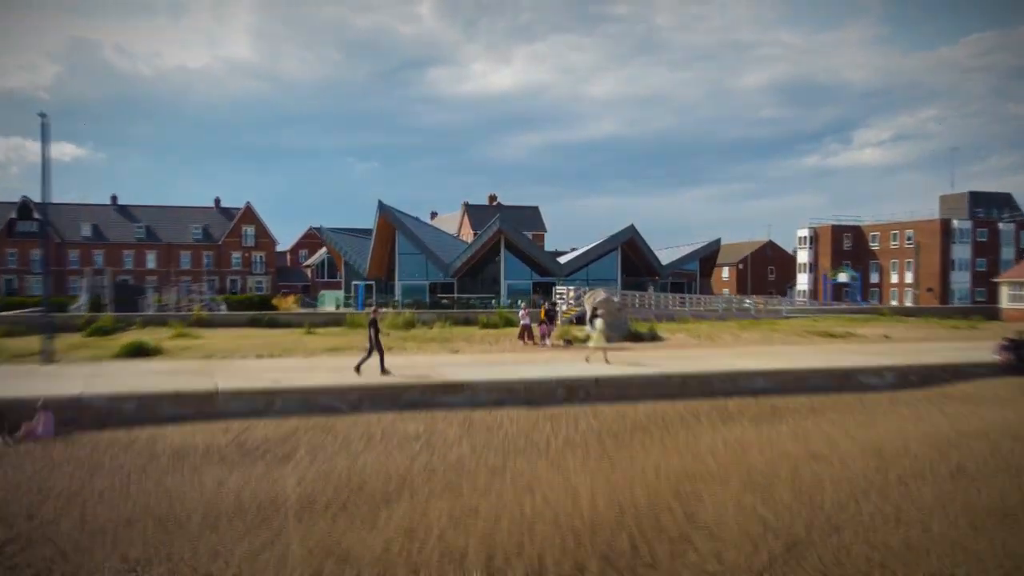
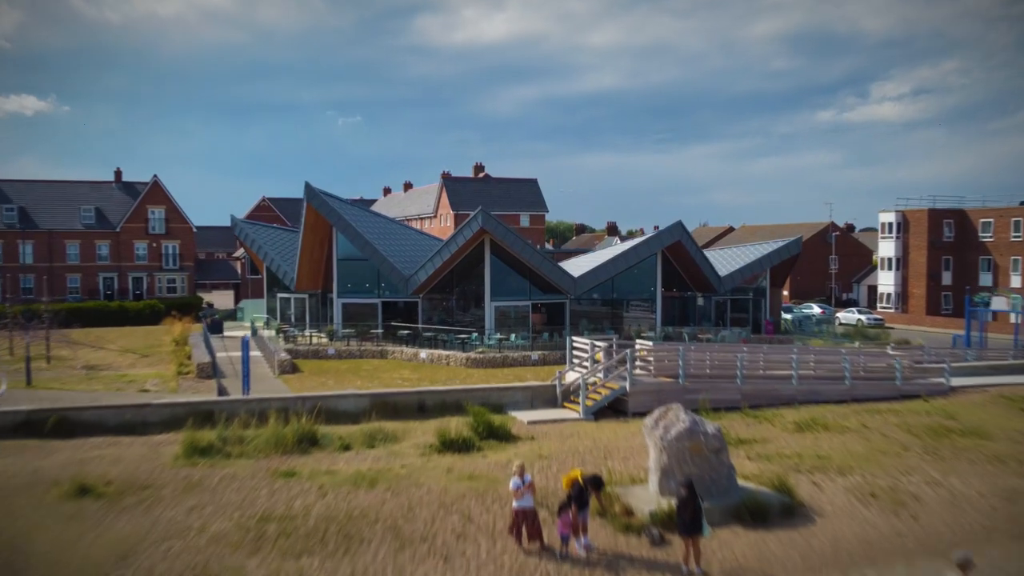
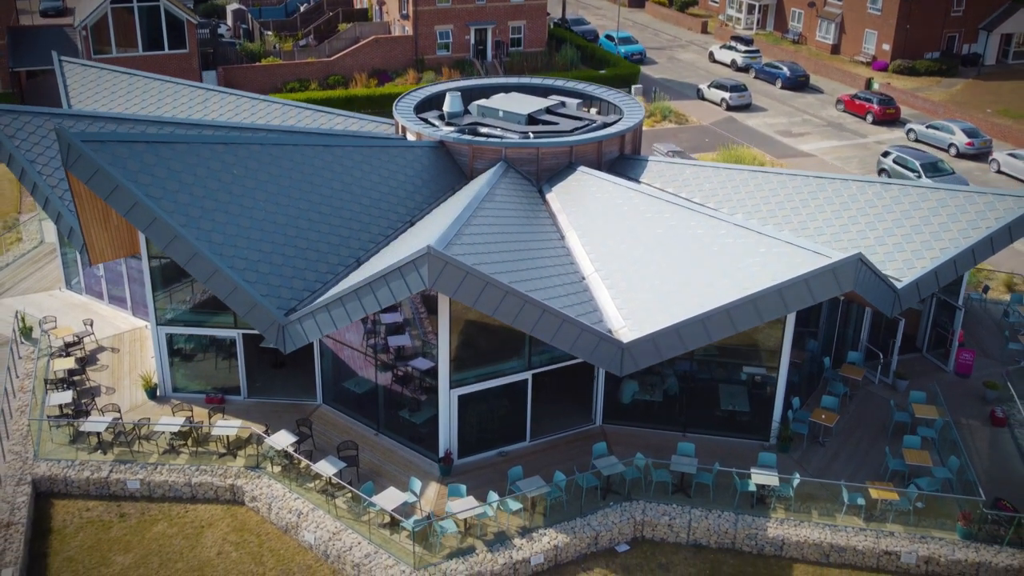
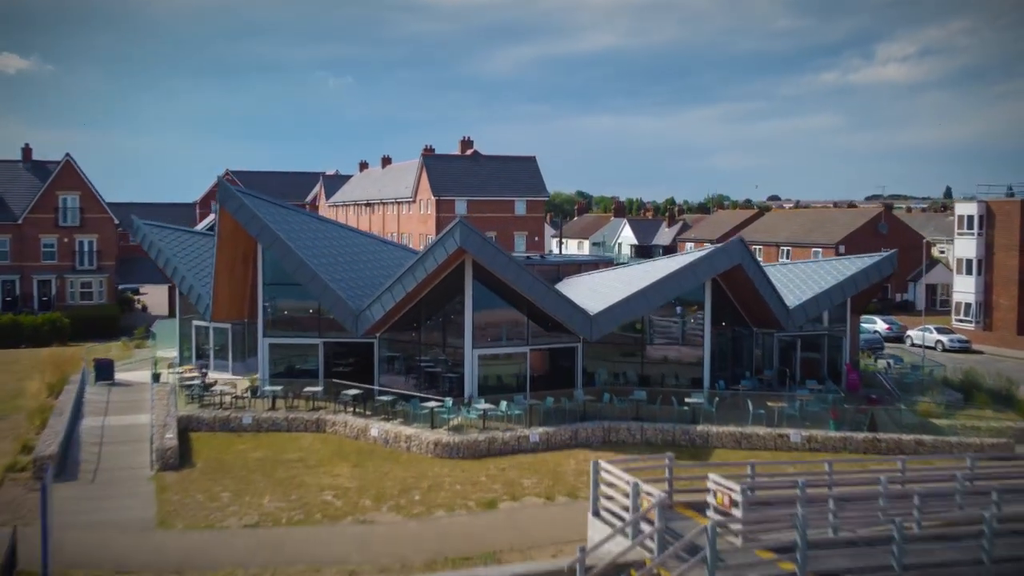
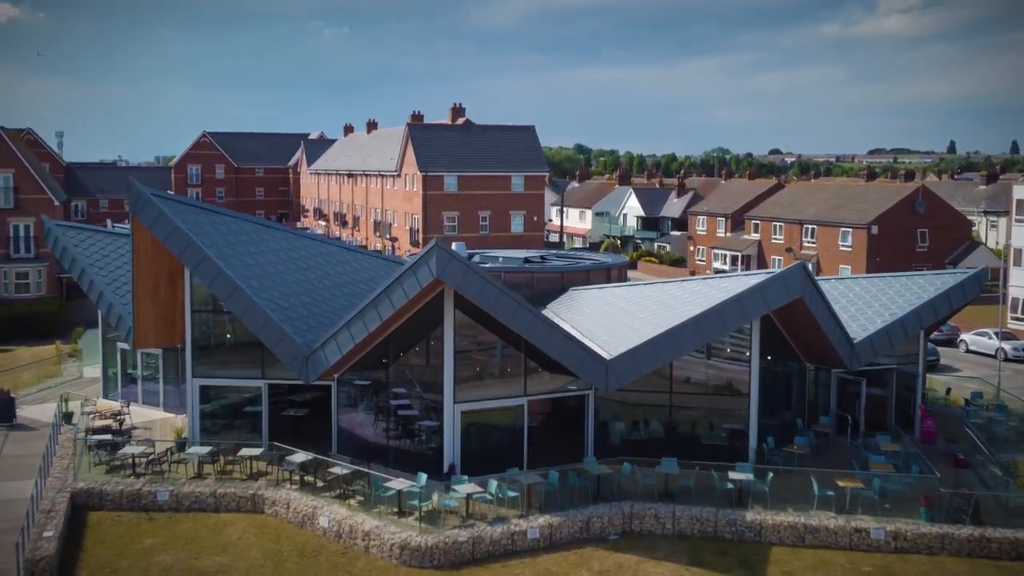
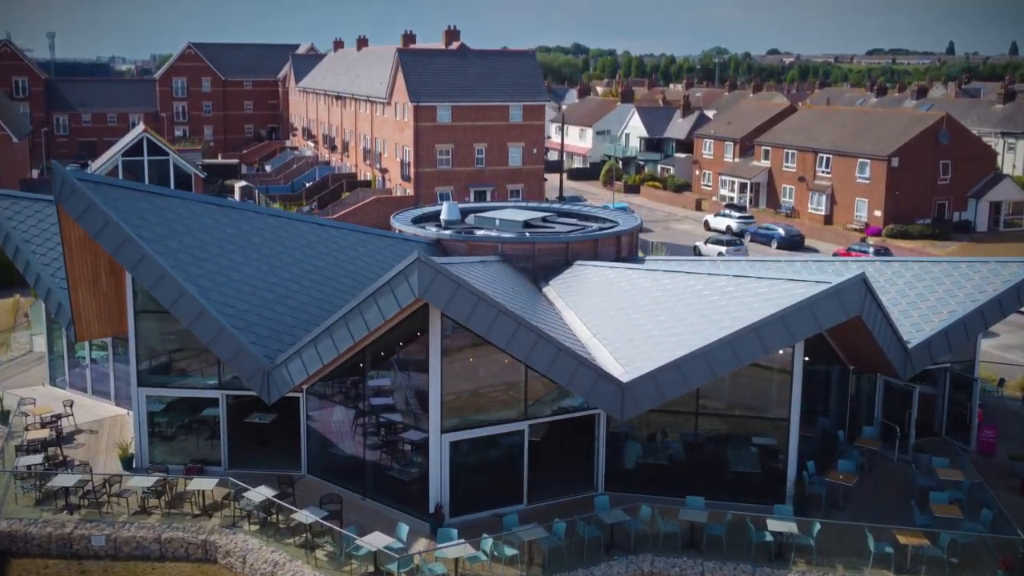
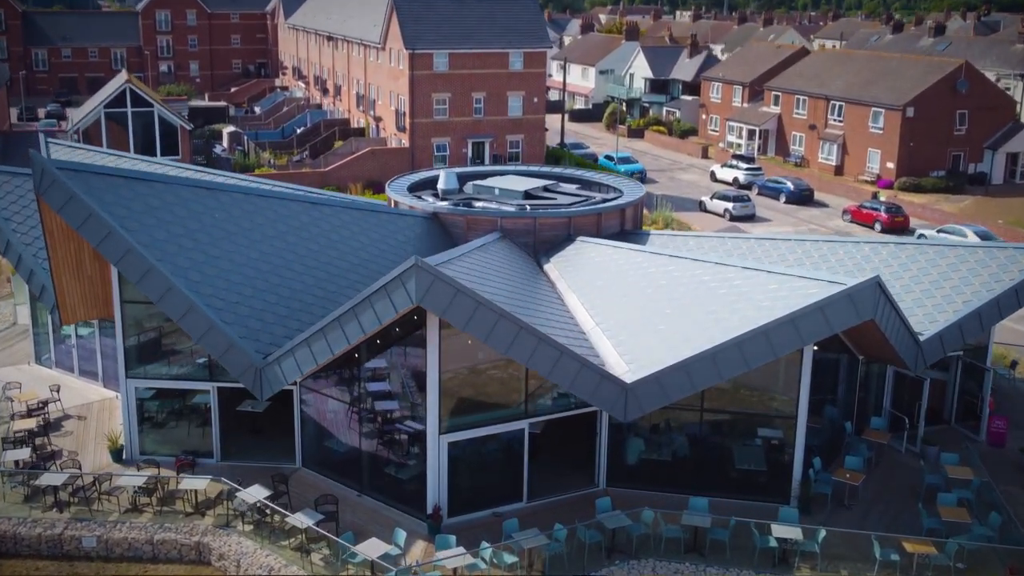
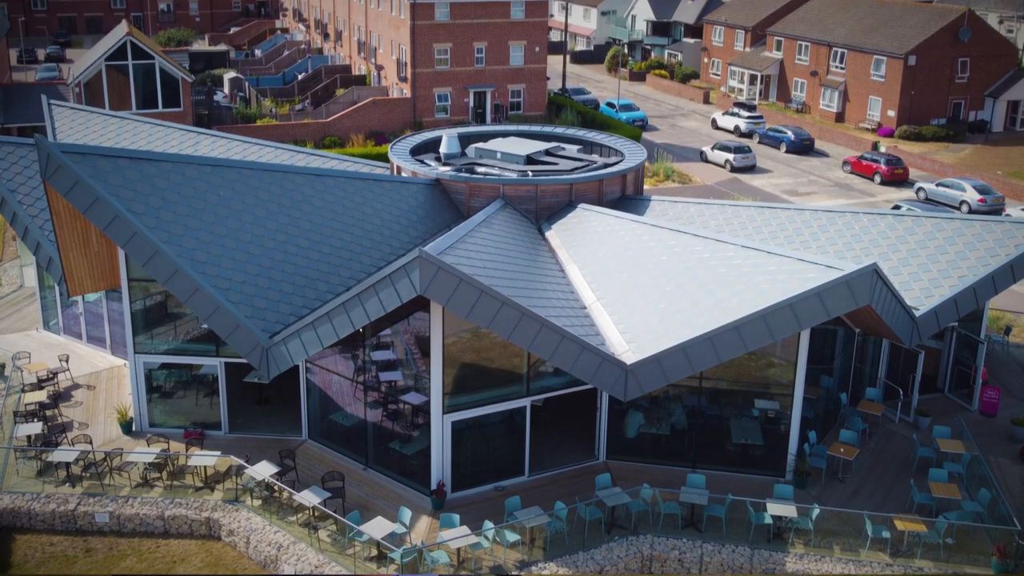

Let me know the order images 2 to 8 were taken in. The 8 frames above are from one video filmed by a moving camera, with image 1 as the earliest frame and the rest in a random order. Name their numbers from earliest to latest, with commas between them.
2, 4, 5, 6, 7, 8, 3
